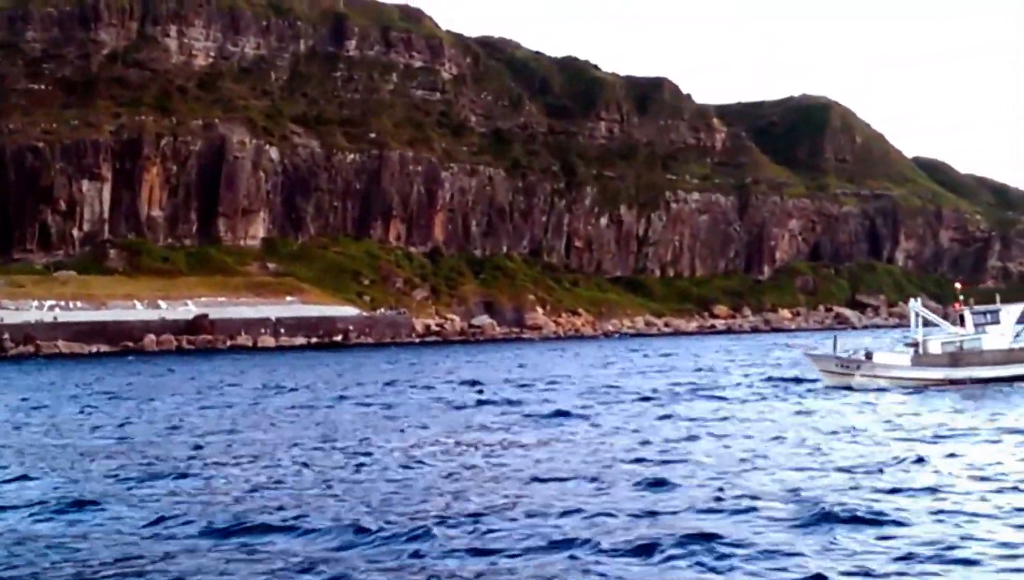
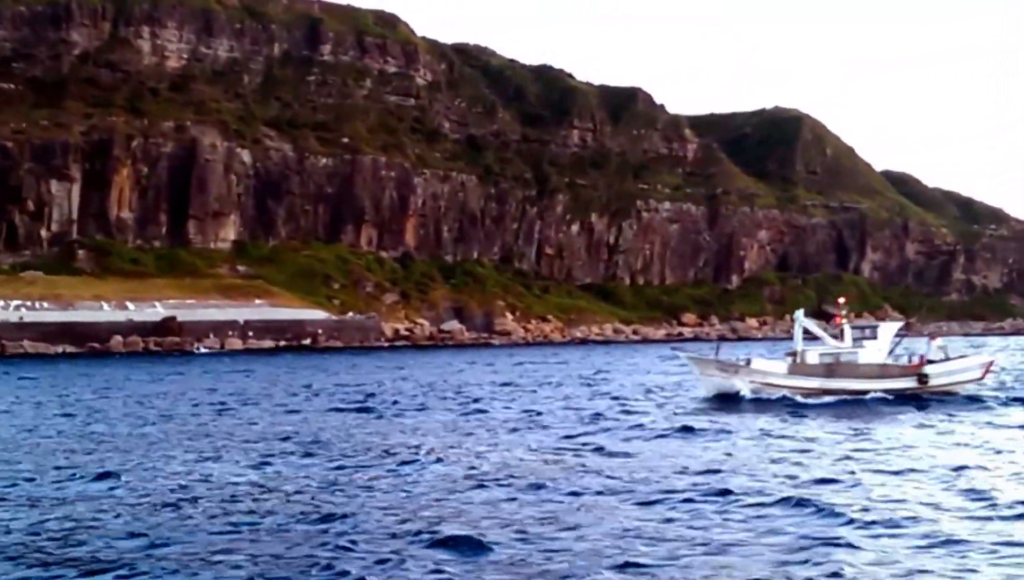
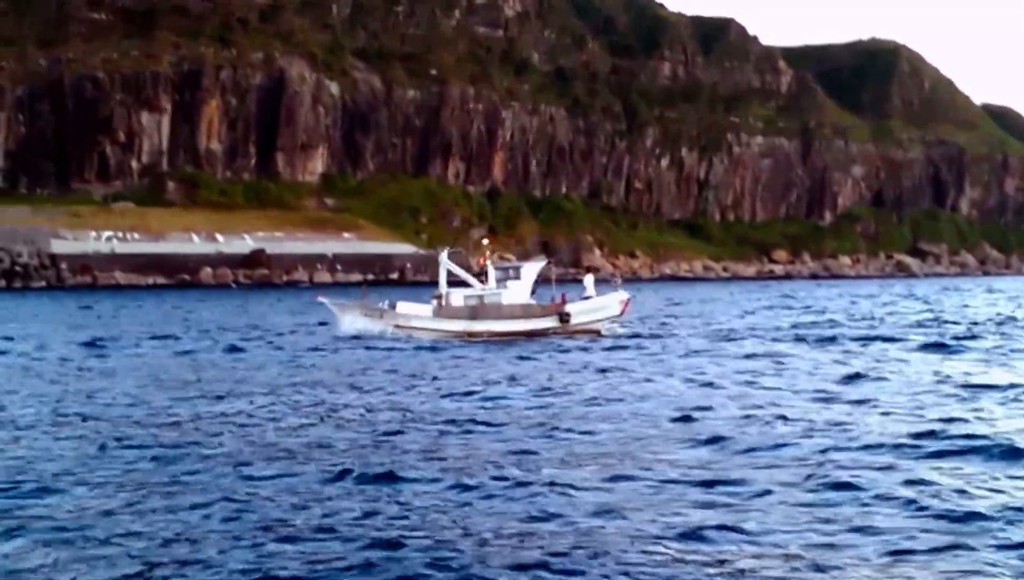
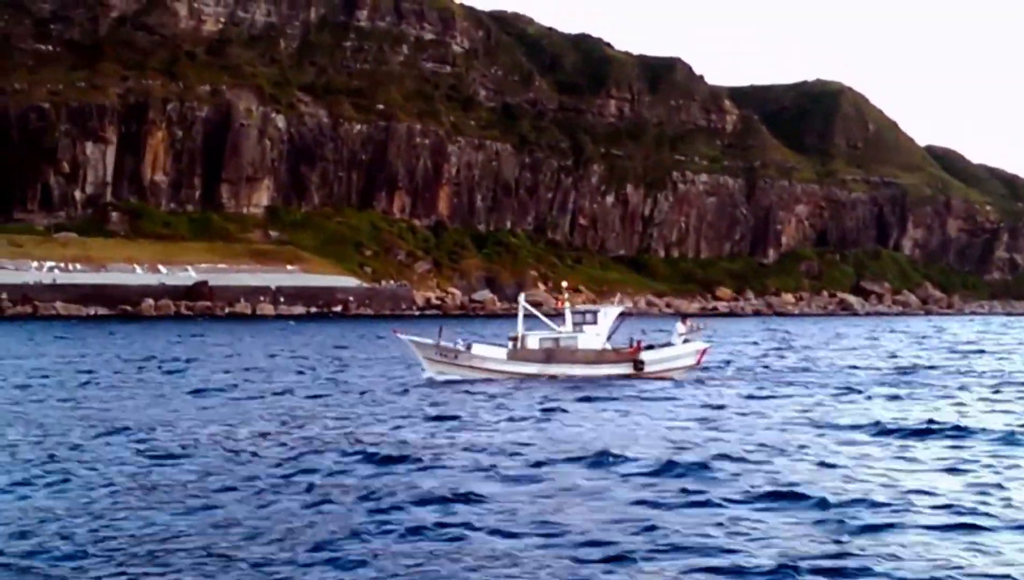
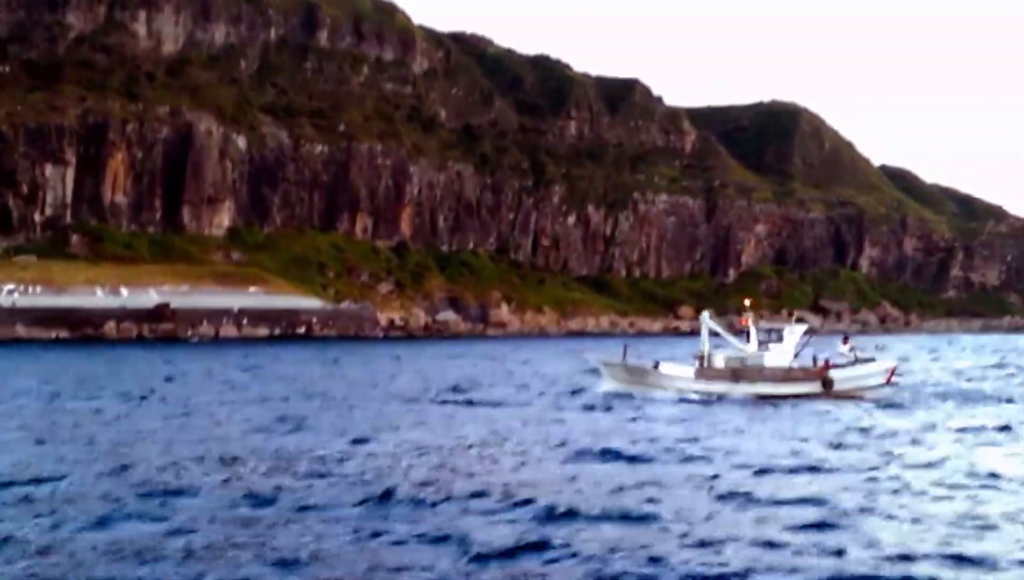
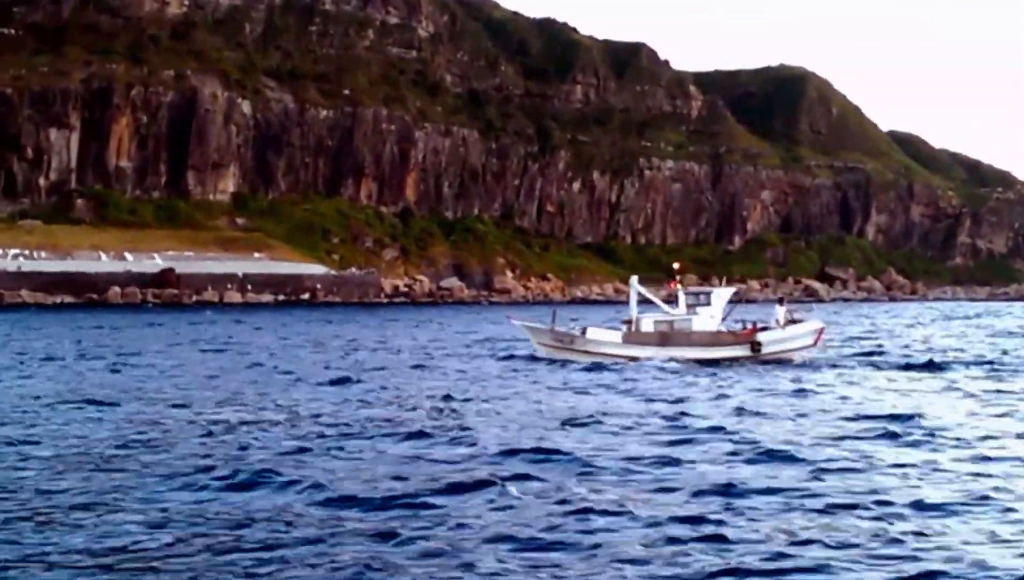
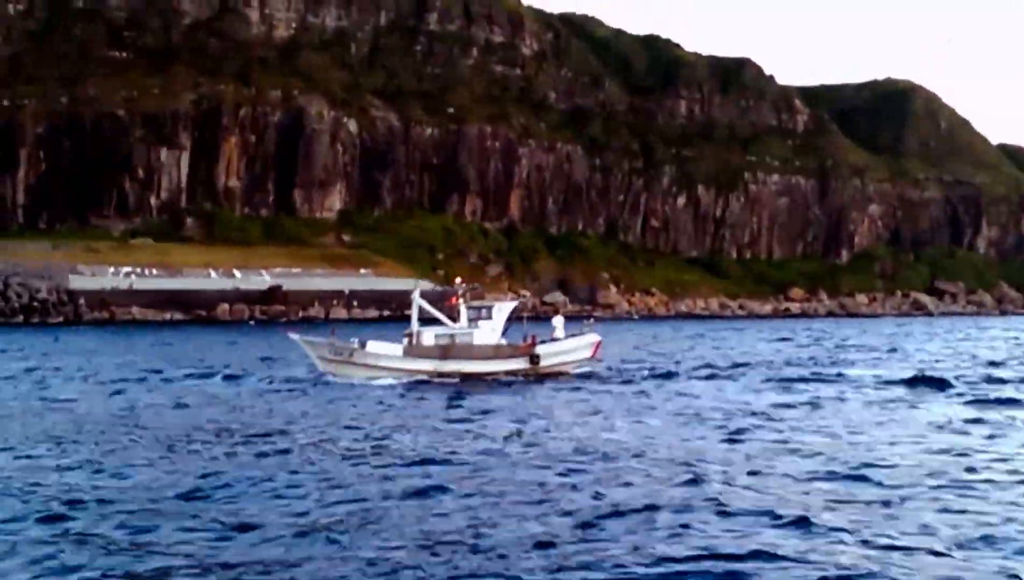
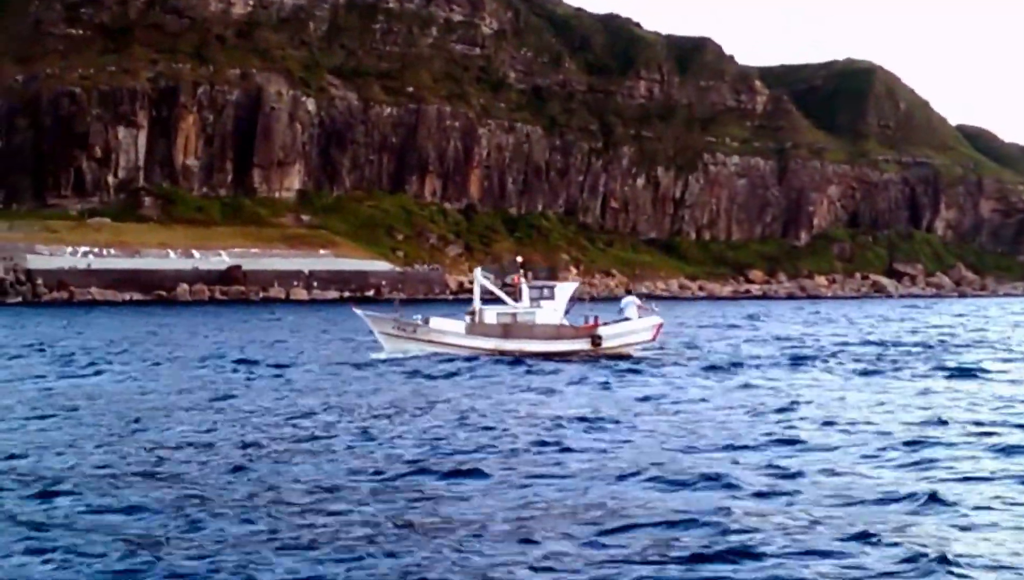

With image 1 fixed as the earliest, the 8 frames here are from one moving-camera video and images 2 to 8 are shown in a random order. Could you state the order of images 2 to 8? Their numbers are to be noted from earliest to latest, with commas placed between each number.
2, 5, 6, 4, 8, 3, 7
